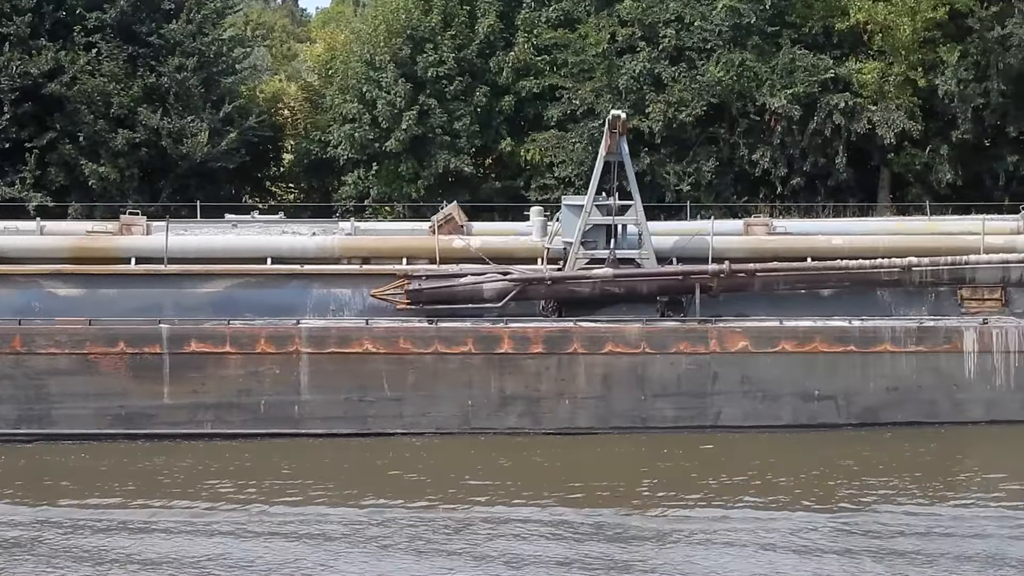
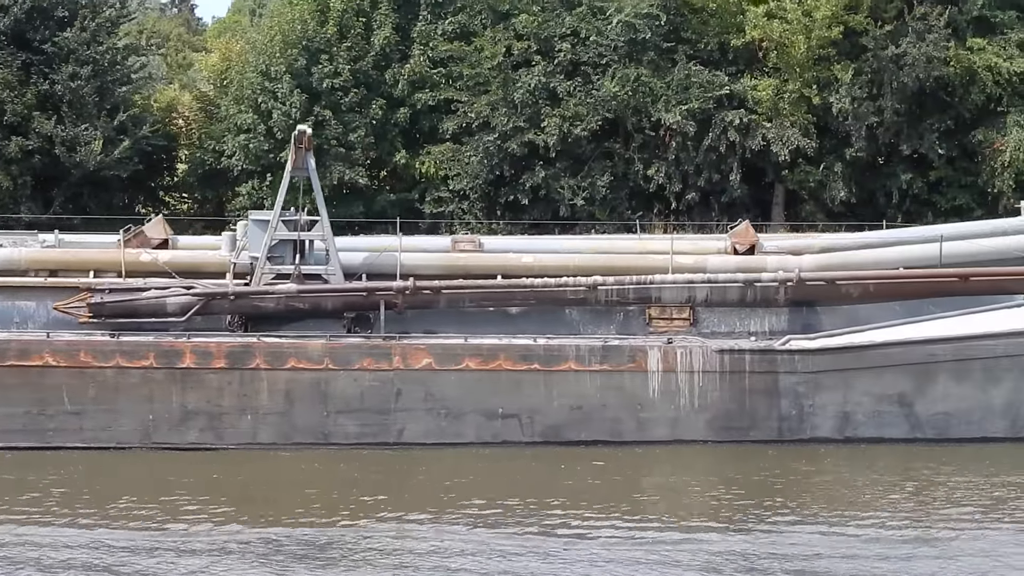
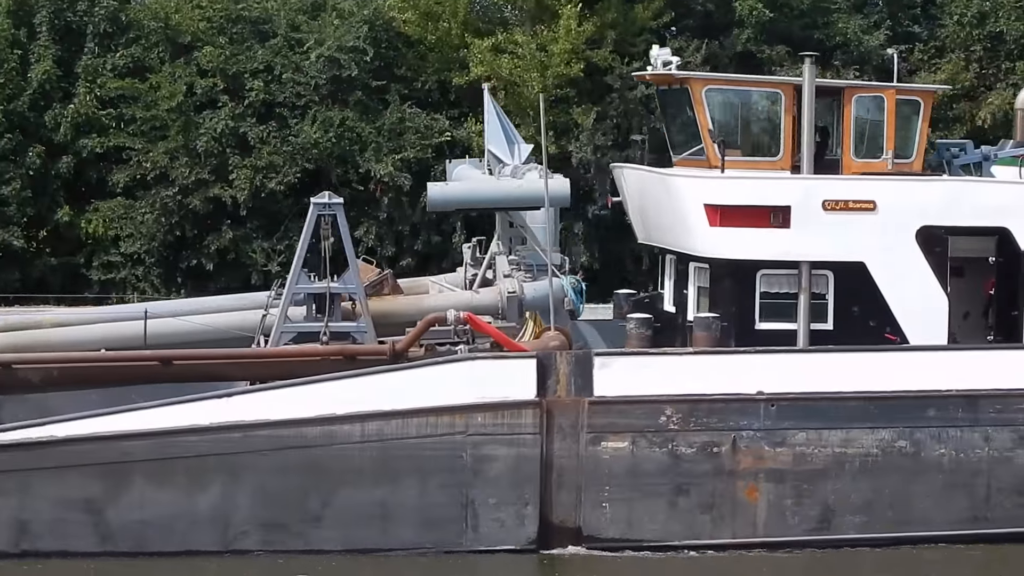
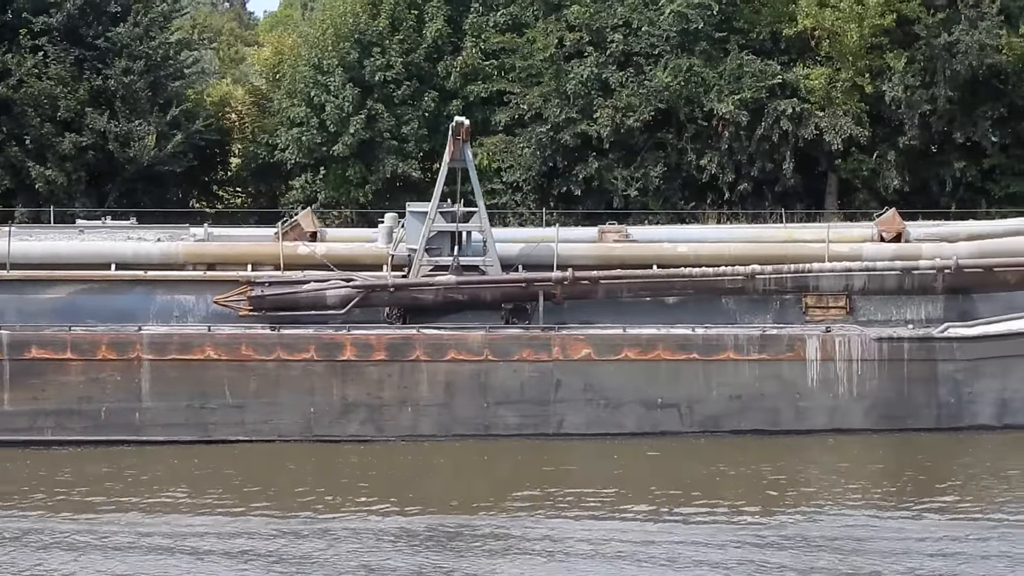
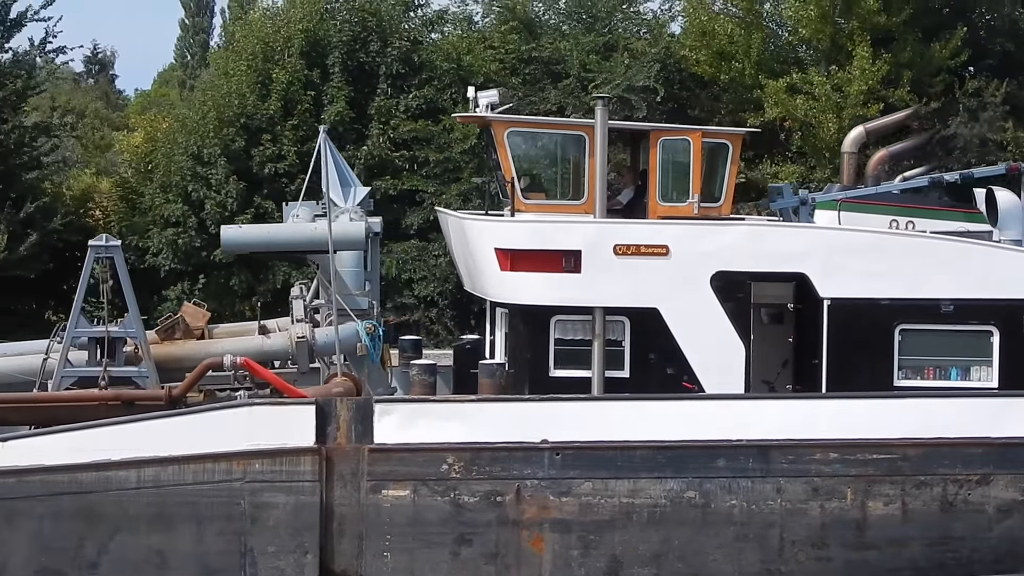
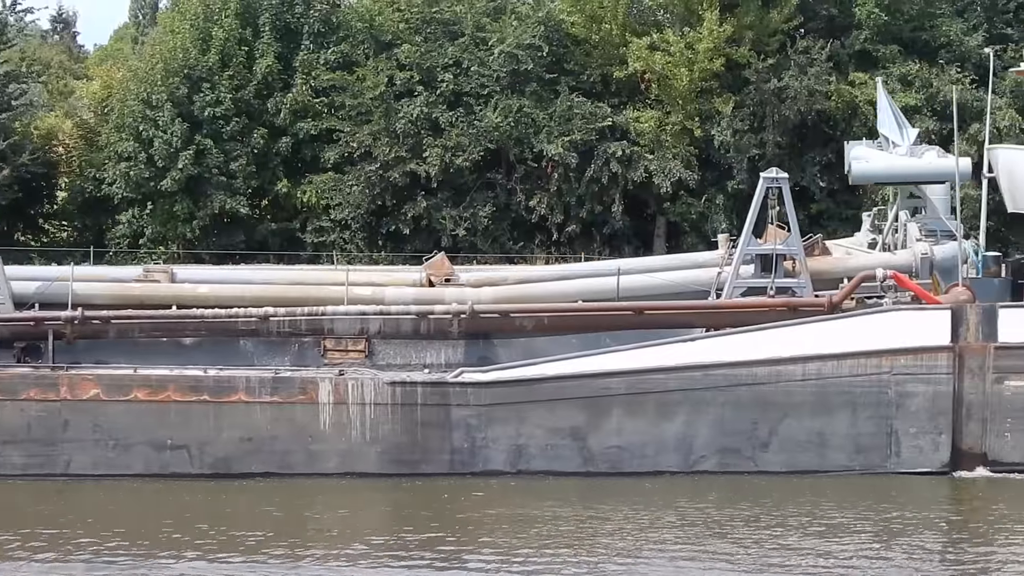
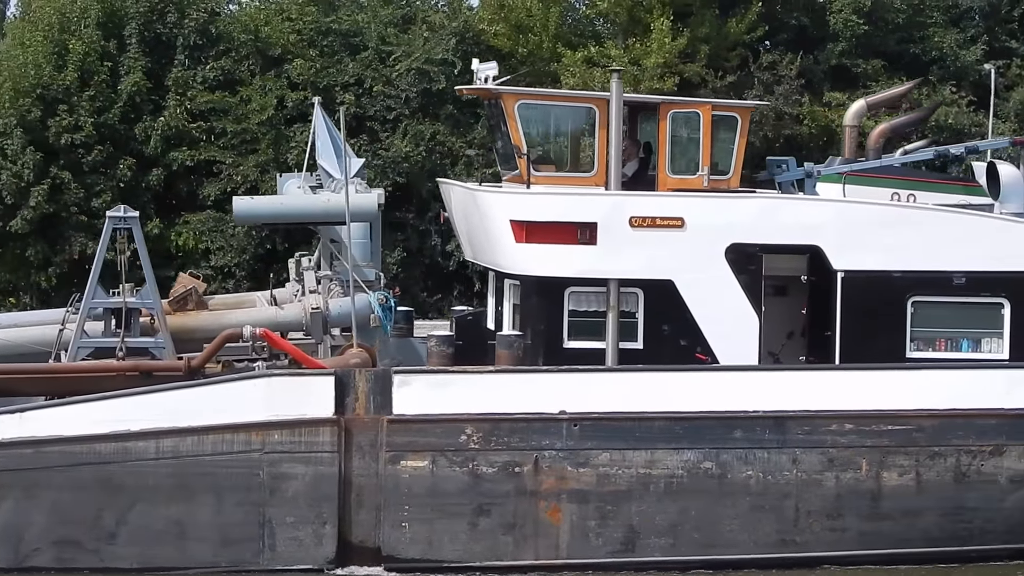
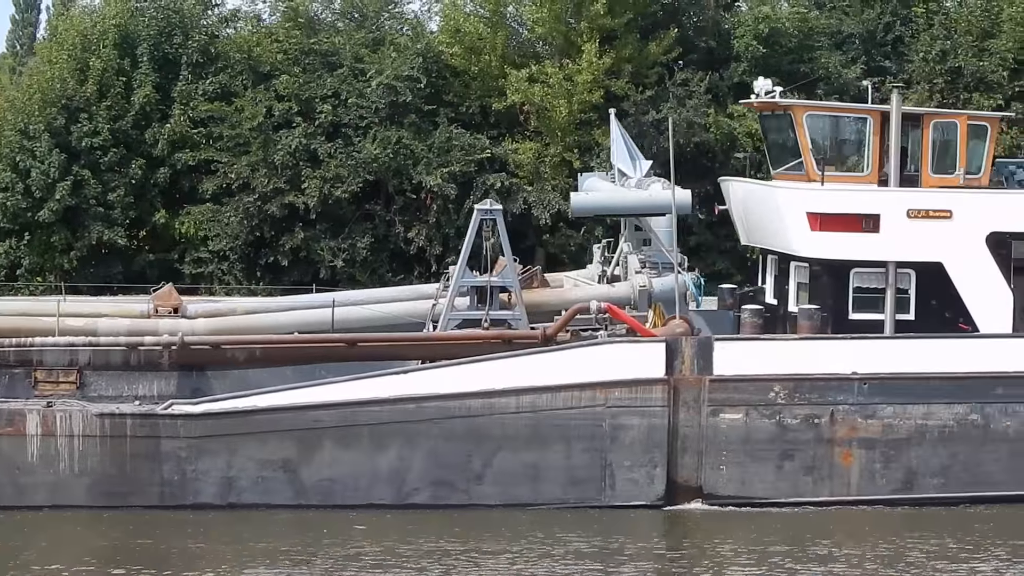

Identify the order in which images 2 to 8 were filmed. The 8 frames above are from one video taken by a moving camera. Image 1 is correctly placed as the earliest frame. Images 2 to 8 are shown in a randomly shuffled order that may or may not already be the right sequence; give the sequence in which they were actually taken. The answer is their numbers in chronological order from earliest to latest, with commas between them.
4, 2, 6, 8, 3, 7, 5
